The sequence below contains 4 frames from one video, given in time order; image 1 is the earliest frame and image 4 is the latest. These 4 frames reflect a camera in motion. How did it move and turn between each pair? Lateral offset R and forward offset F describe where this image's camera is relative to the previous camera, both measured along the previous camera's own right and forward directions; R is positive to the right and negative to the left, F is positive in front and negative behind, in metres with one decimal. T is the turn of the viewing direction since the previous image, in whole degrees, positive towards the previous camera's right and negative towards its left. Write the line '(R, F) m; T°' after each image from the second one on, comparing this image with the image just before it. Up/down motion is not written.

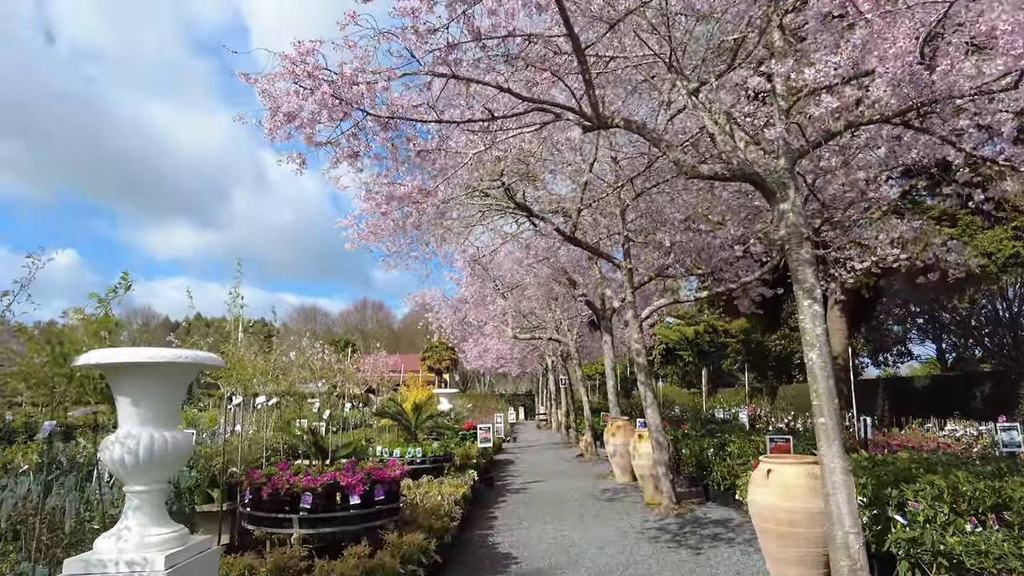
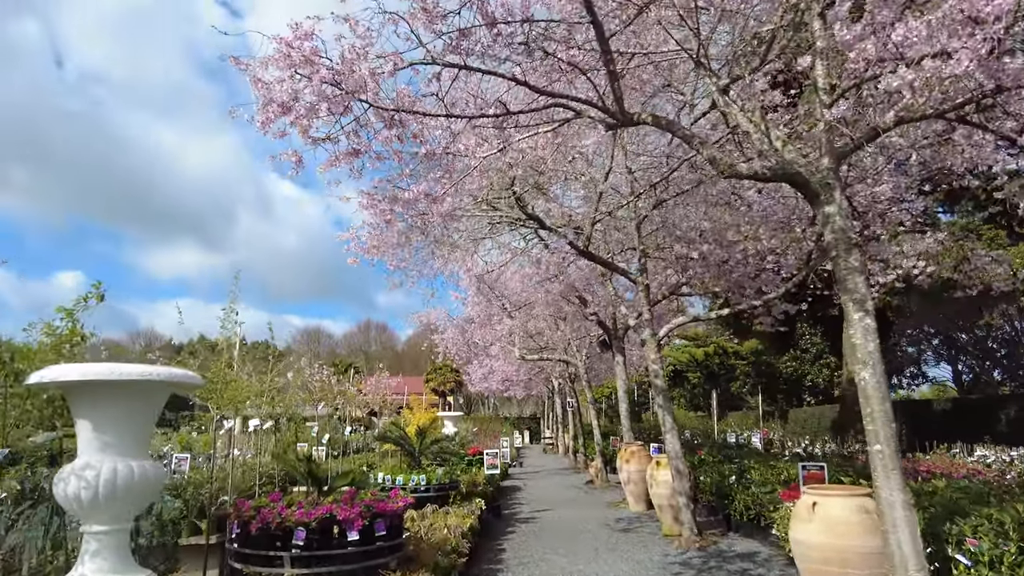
(-0.1, +0.4) m; 0°
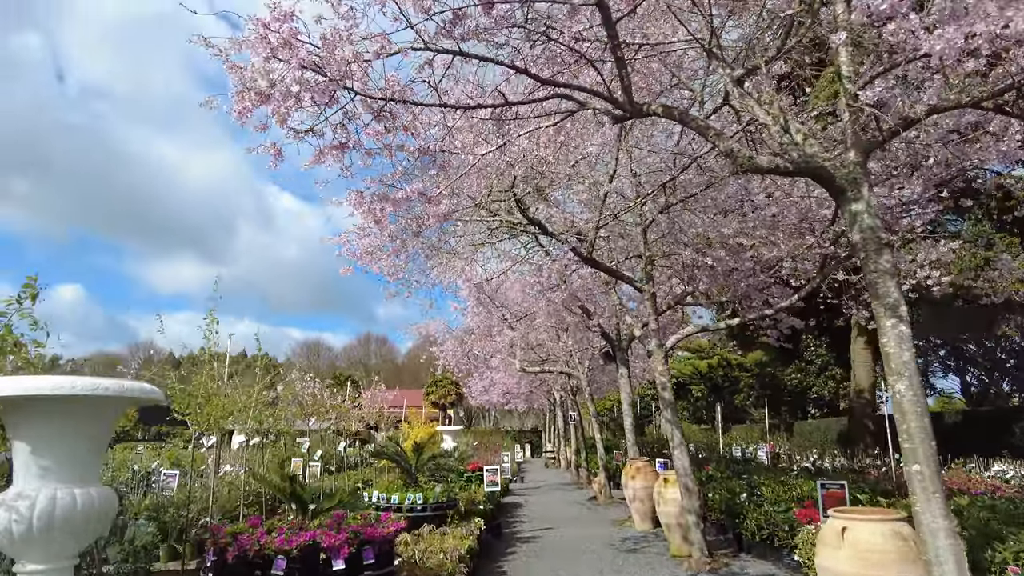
(0.0, +0.3) m; 0°
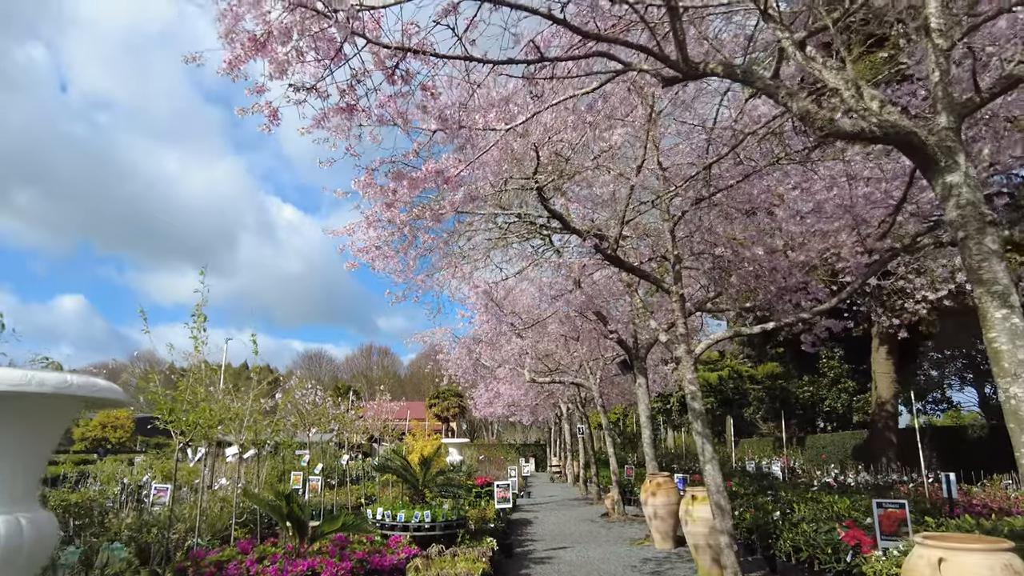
(-0.2, +0.6) m; 0°
